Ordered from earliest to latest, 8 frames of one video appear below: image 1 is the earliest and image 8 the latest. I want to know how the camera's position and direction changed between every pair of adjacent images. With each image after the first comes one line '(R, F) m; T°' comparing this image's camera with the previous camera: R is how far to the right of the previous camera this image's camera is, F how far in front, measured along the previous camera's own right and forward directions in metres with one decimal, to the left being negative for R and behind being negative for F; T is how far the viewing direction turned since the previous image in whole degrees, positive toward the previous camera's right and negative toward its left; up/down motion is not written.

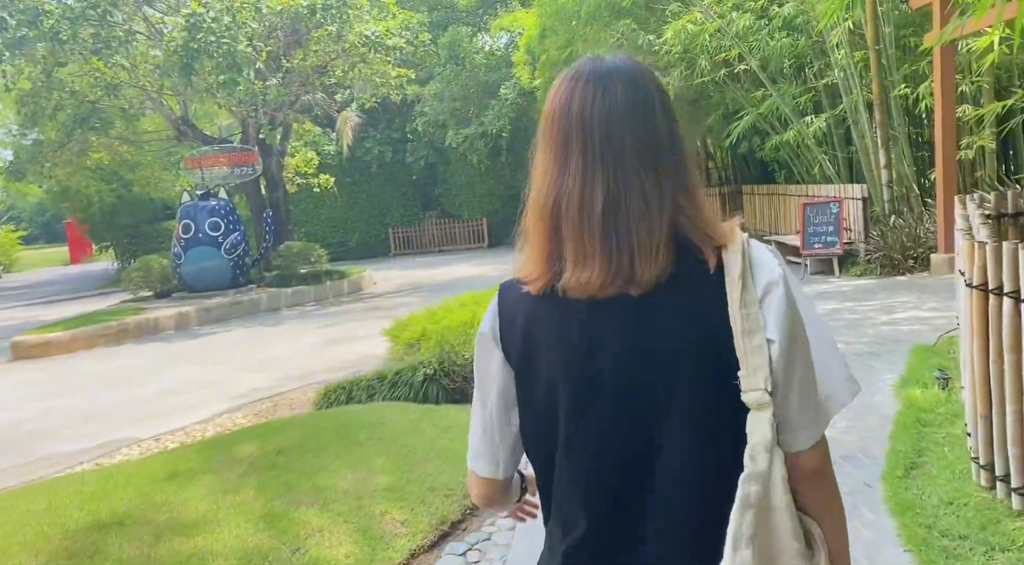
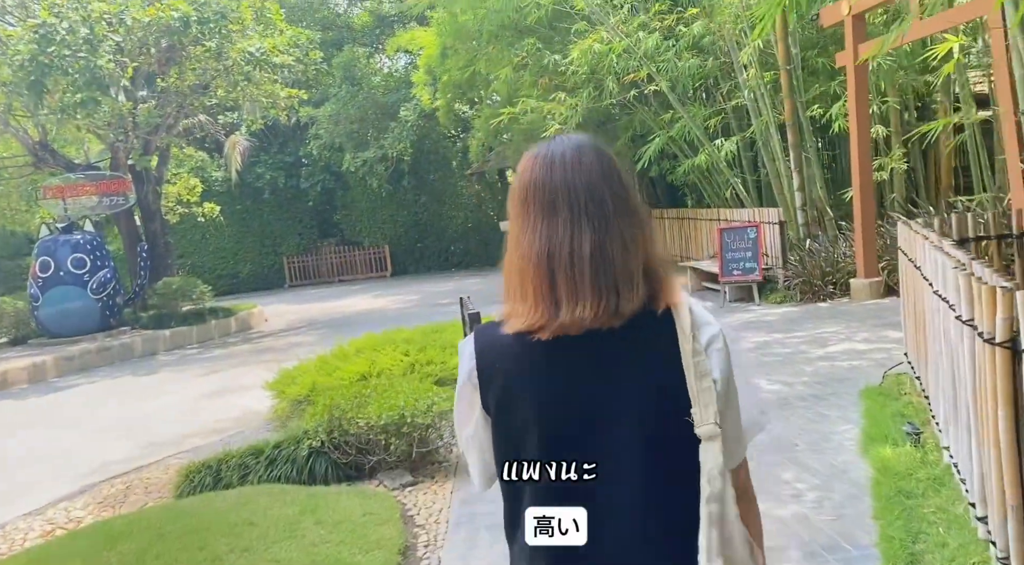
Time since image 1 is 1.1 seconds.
(0.0, +0.8) m; +6°
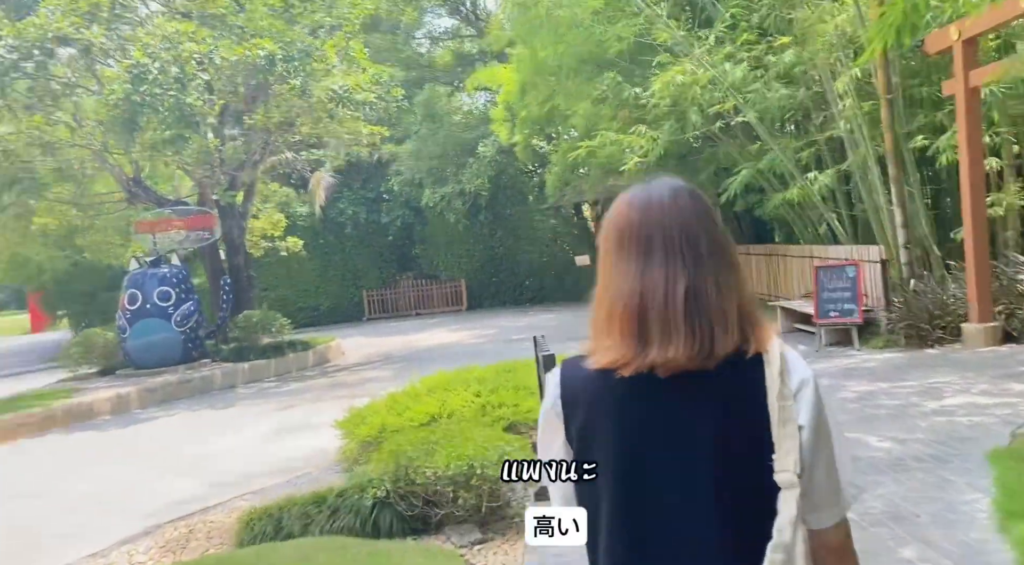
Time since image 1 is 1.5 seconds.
(0.0, +0.3) m; -5°
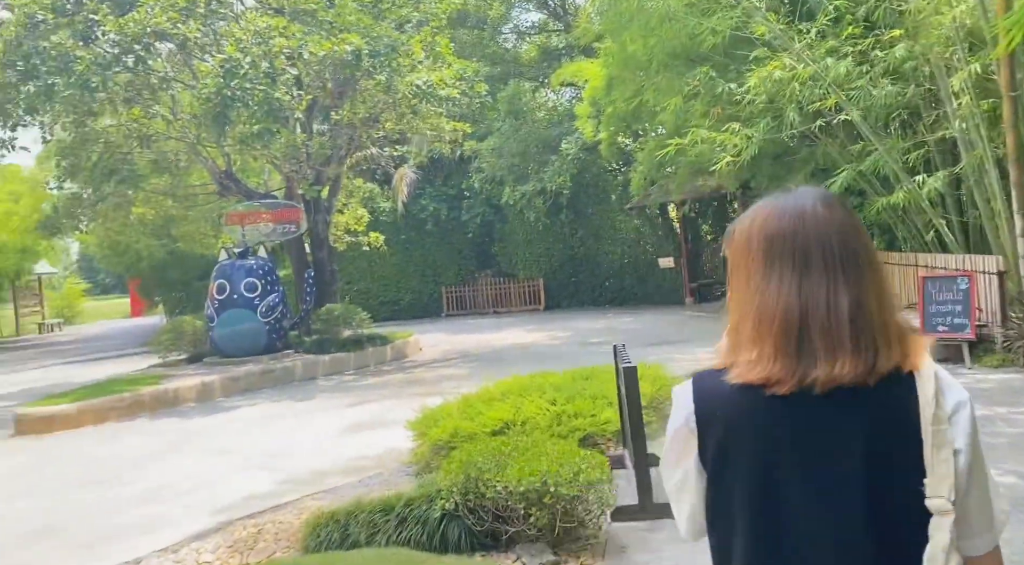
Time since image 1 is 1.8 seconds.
(0.0, +0.2) m; -5°
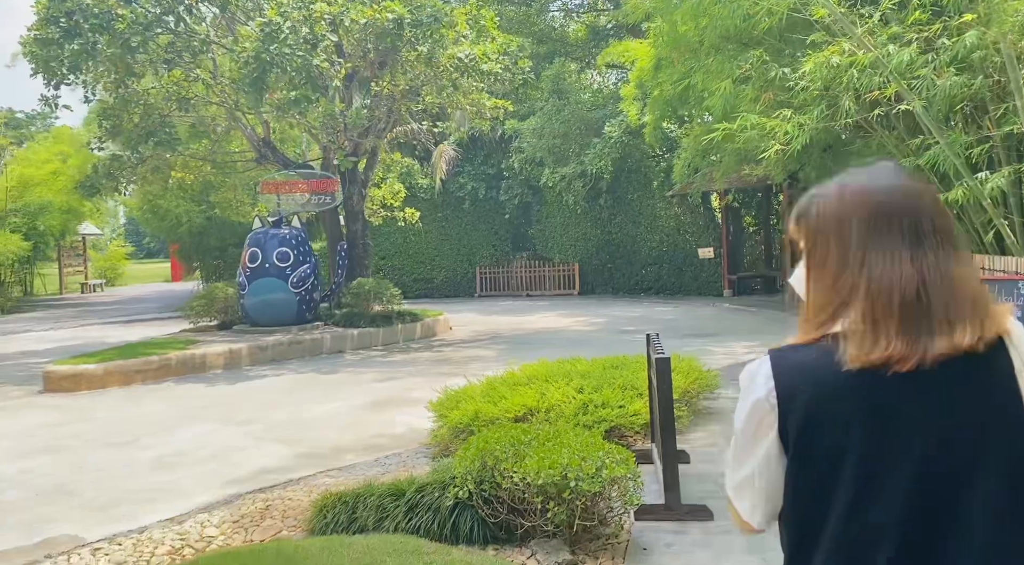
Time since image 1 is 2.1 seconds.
(0.0, +0.2) m; -2°
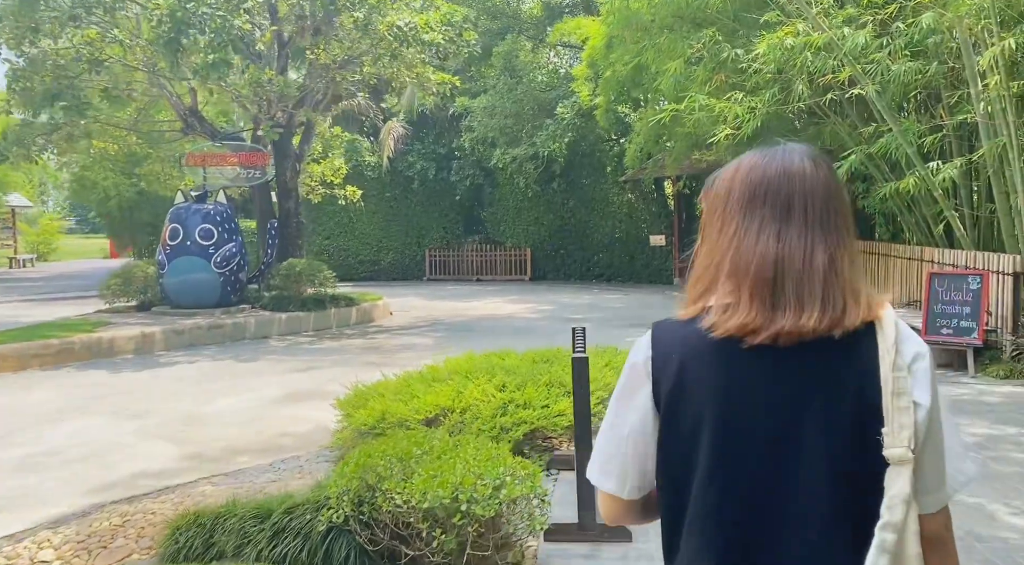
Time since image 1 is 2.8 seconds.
(+0.2, +0.5) m; +3°
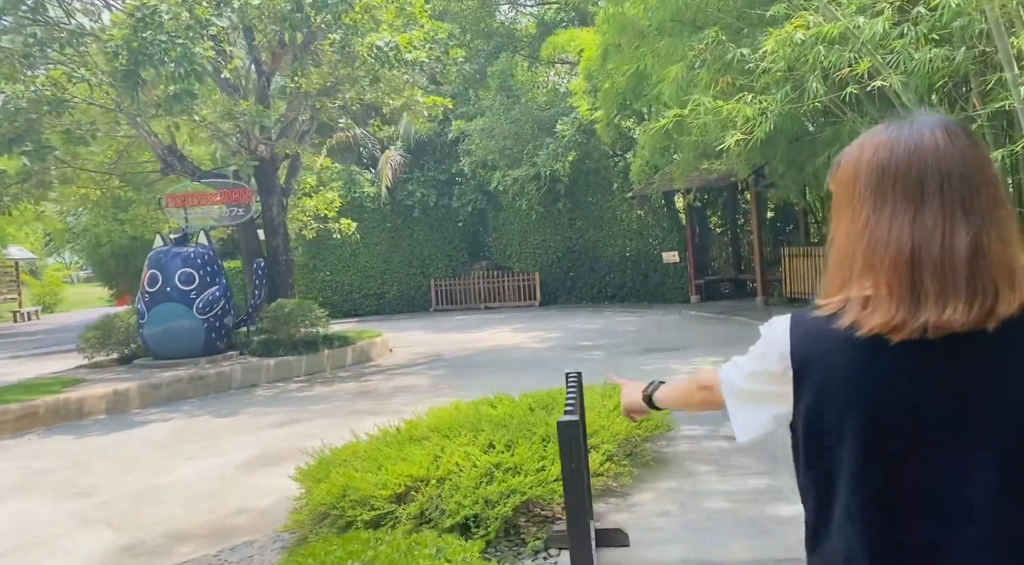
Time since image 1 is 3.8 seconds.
(+0.2, +0.8) m; -1°
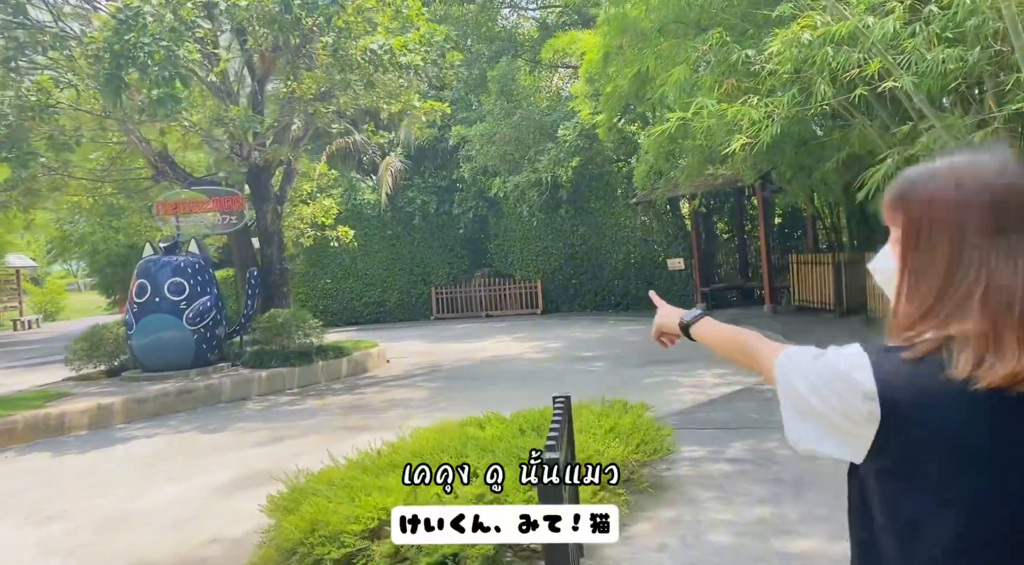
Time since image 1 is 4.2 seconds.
(+0.1, +0.3) m; 0°
